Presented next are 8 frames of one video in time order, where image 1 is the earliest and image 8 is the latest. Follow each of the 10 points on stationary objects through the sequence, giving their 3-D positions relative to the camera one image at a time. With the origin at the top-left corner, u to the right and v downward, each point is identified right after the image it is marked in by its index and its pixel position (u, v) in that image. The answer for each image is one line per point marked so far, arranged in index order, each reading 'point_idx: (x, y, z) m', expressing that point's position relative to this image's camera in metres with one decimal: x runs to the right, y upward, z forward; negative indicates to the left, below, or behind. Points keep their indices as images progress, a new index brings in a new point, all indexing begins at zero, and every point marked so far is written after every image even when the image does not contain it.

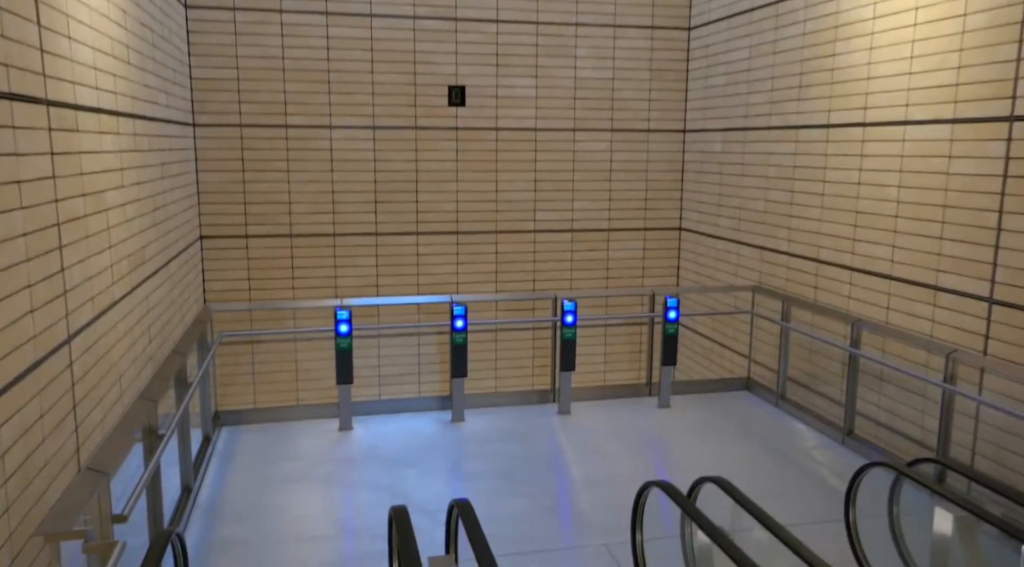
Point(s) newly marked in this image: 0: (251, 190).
0: (-2.3, +0.8, +6.7) m
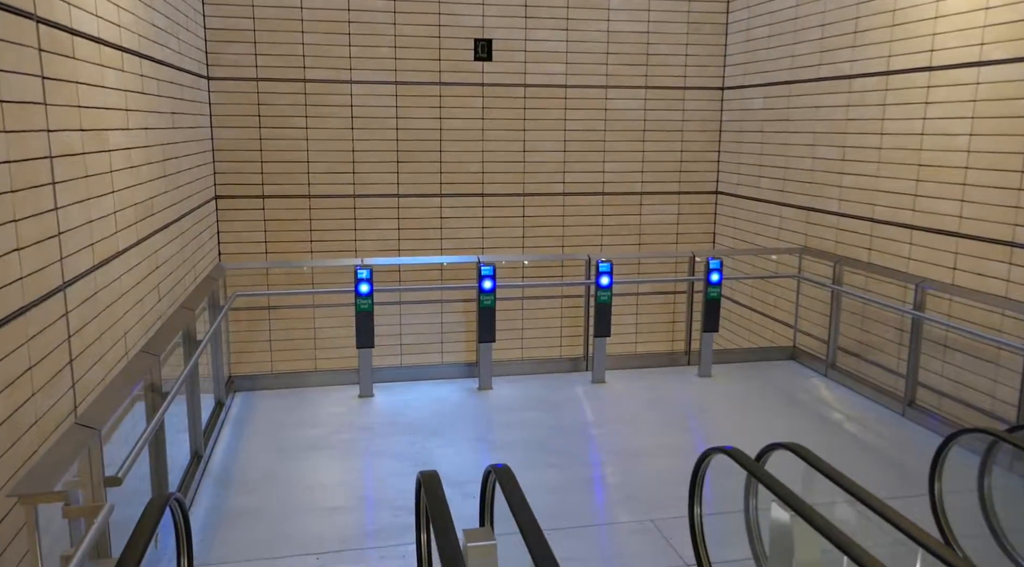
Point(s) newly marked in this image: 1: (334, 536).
0: (-2.1, +1.2, +6.4) m
1: (-0.8, -1.2, +3.4) m
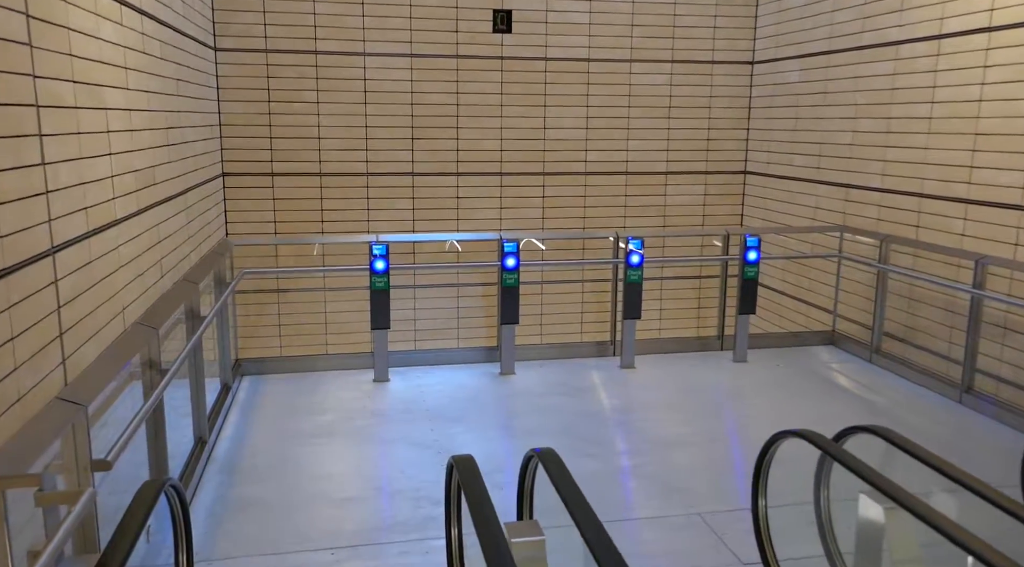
0: (-1.9, +1.3, +6.1) m
1: (-0.7, -1.0, +3.1) m
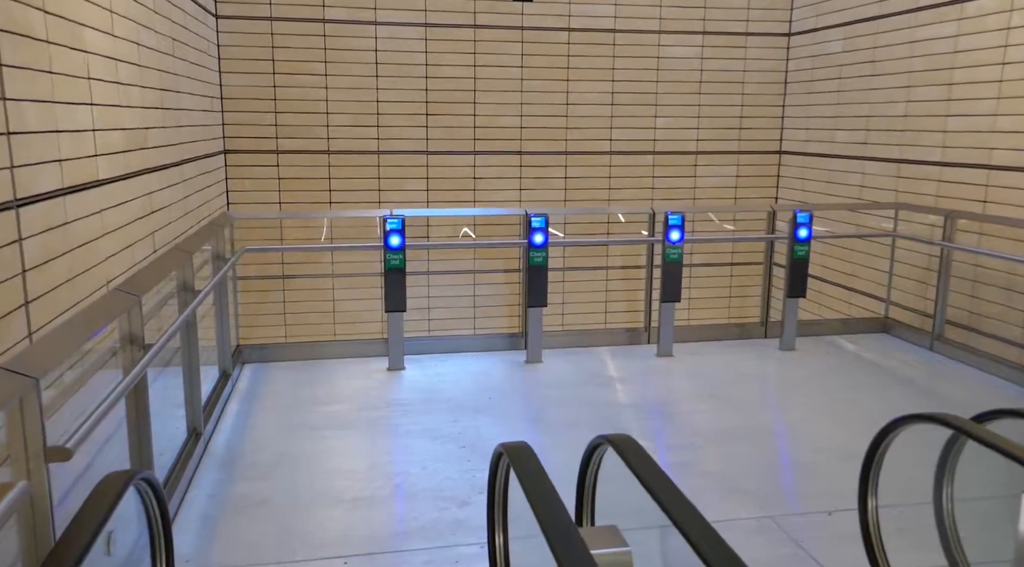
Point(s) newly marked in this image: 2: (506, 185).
0: (-1.8, +1.4, +5.7) m
1: (-0.5, -0.9, +2.7) m
2: (0.0, +0.8, +6.2) m
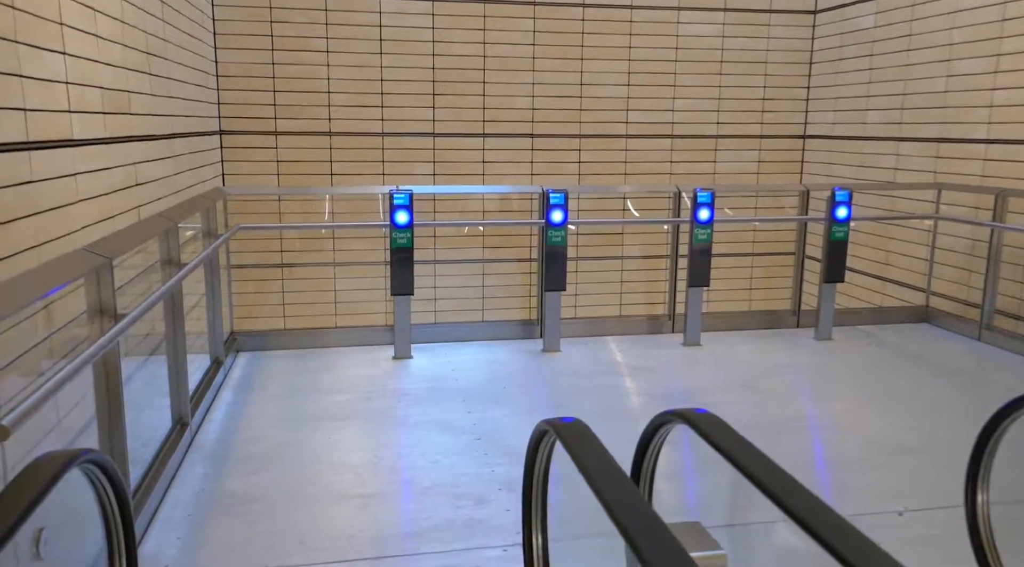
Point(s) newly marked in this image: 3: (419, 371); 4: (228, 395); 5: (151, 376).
0: (-1.7, +1.5, +5.4) m
1: (-0.5, -0.8, +2.4) m
2: (0.0, +0.9, +5.9) m
3: (-0.5, -0.5, +3.9) m
4: (-1.4, -0.5, +3.6) m
5: (-1.3, -0.3, +2.7) m
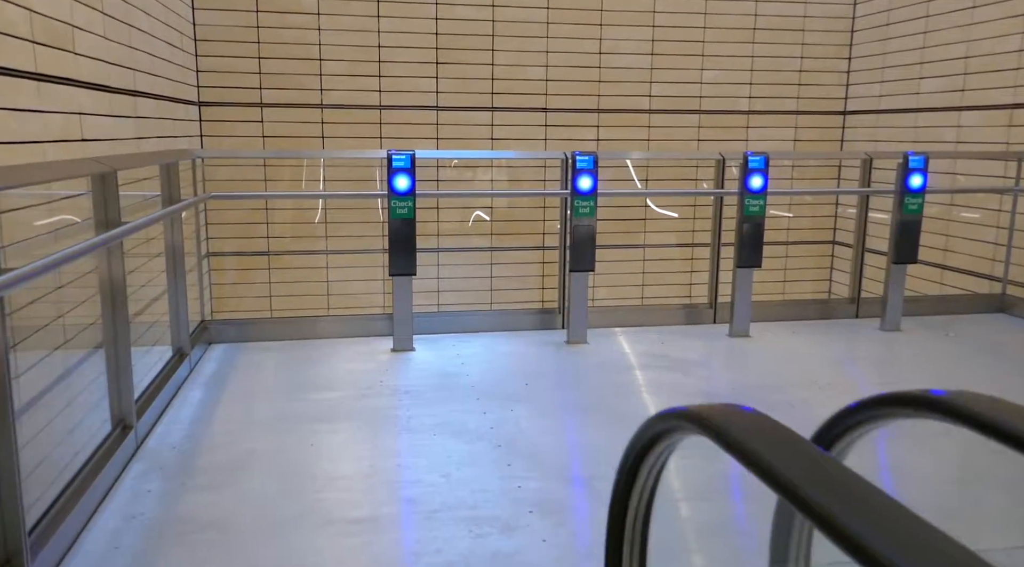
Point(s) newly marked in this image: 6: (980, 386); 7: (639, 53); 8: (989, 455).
0: (-1.6, +1.6, +4.8) m
1: (-0.4, -0.7, +1.8) m
2: (+0.1, +1.0, +5.3) m
3: (-0.4, -0.4, +3.3) m
4: (-1.3, -0.5, +3.0) m
5: (-1.2, -0.2, +2.1) m
6: (+2.0, -0.5, +3.3) m
7: (+0.9, +1.6, +5.3) m
8: (+1.7, -0.6, +2.6) m
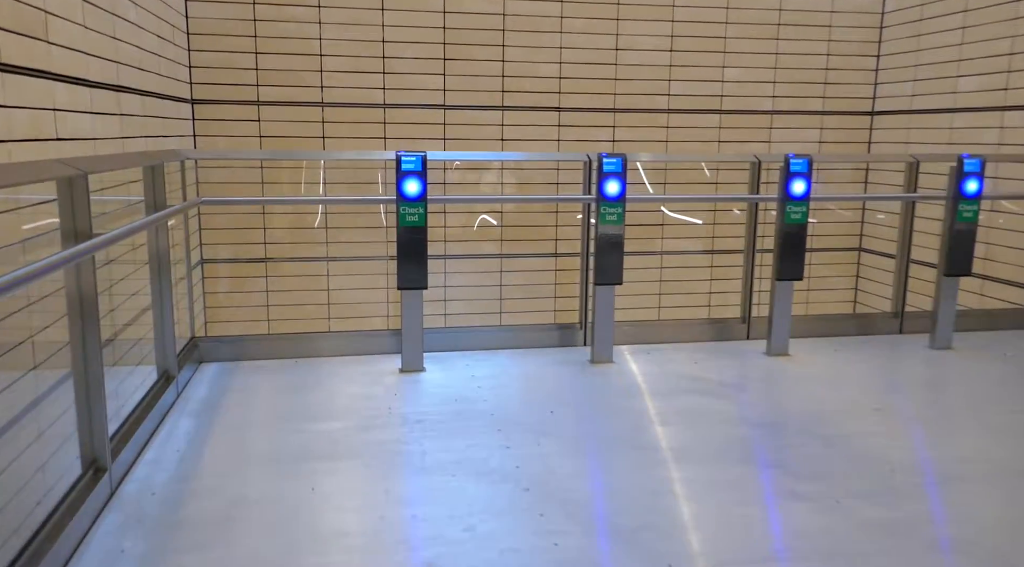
0: (-1.5, +1.5, +4.6) m
1: (-0.3, -0.8, +1.5) m
2: (+0.2, +0.9, +5.0) m
3: (-0.3, -0.4, +3.0) m
4: (-1.2, -0.5, +2.7) m
5: (-1.1, -0.3, +1.8) m
6: (+2.1, -0.5, +3.0) m
7: (+1.0, +1.6, +5.0) m
8: (+1.8, -0.7, +2.3) m
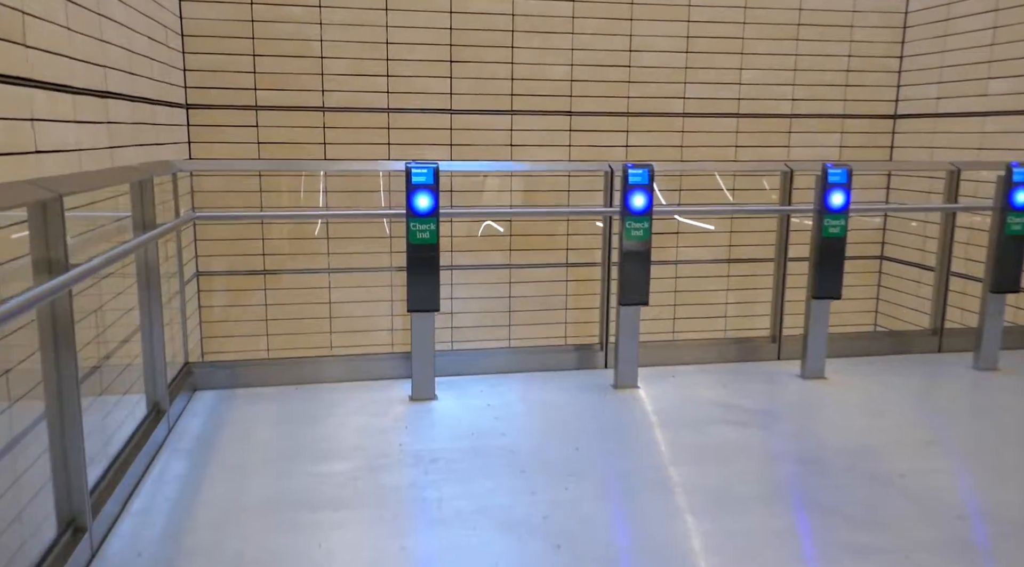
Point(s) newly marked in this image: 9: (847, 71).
0: (-1.5, +1.5, +4.3) m
1: (-0.2, -0.8, +1.3) m
2: (+0.3, +0.8, +4.8) m
3: (-0.2, -0.5, +2.8) m
4: (-1.1, -0.6, +2.5) m
5: (-1.1, -0.4, +1.6) m
6: (+2.2, -0.6, +2.8) m
7: (+1.0, +1.5, +4.8) m
8: (+1.9, -0.8, +2.1) m
9: (+2.3, +1.4, +5.1) m
